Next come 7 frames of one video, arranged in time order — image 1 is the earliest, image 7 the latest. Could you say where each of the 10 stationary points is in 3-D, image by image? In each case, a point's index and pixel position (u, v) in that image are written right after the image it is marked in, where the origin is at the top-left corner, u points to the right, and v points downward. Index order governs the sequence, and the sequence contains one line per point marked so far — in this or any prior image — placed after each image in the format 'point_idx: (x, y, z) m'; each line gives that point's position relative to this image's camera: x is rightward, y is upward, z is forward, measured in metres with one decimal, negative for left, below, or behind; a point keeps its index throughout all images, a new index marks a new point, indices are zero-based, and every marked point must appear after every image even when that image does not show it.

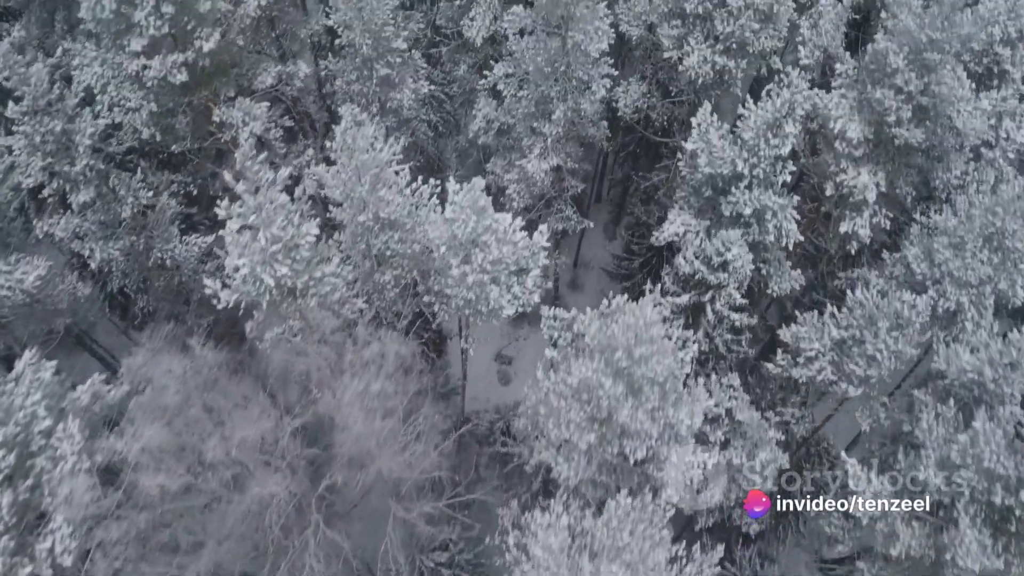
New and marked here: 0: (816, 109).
0: (+5.9, +3.4, +14.5) m
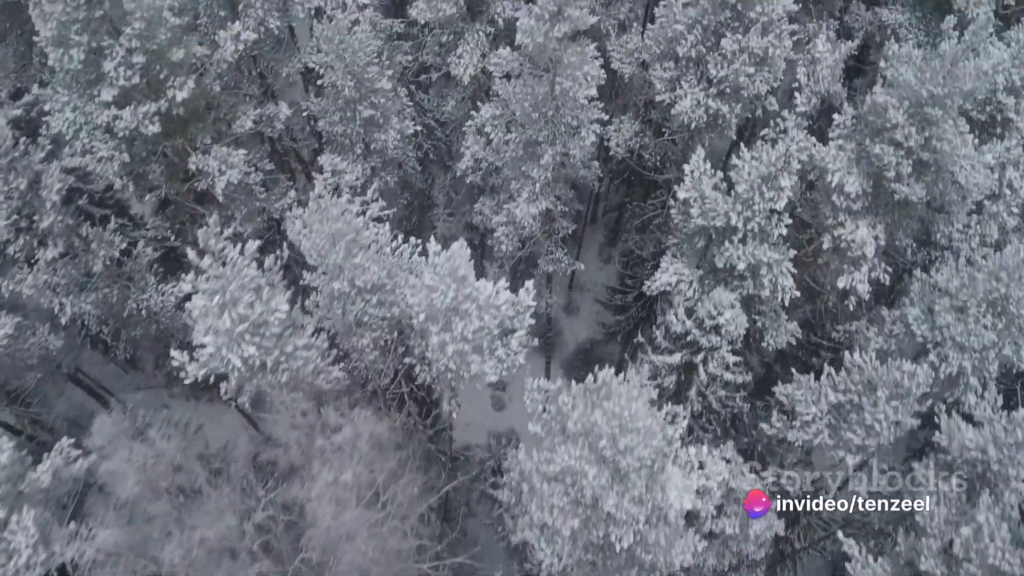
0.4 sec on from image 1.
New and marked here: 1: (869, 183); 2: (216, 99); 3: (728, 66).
0: (+5.6, +2.4, +13.9) m
1: (+6.3, +1.9, +13.2) m
2: (-6.0, +3.8, +15.2) m
3: (+4.3, +4.4, +14.8) m
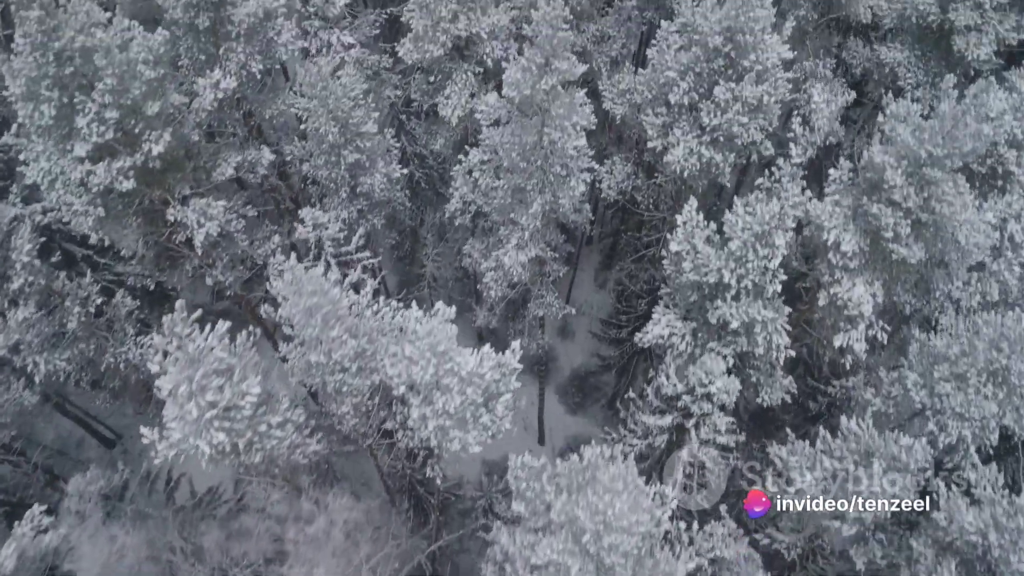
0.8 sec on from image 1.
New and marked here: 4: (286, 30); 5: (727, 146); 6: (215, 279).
0: (+5.4, +1.3, +13.5) m
1: (+6.1, +0.8, +12.8) m
2: (-6.3, +2.8, +14.8) m
3: (+4.0, +3.4, +14.4) m
4: (-4.9, +5.6, +16.1) m
5: (+4.3, +2.8, +14.7) m
6: (-6.2, +0.2, +15.6) m
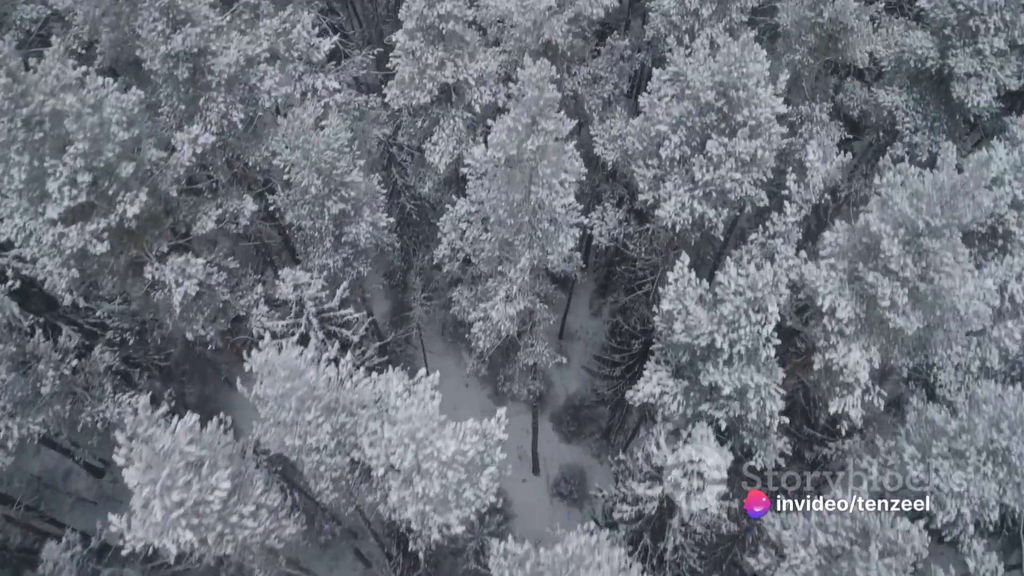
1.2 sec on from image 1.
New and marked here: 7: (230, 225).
0: (+5.1, +0.2, +13.1) m
1: (+5.8, -0.3, +12.4) m
2: (-6.5, +1.7, +14.4) m
3: (+3.8, +2.2, +14.0) m
4: (-5.1, +4.4, +15.7) m
5: (+4.0, +1.7, +14.4) m
6: (-6.5, -0.9, +15.2) m
7: (-5.9, +1.3, +15.5) m
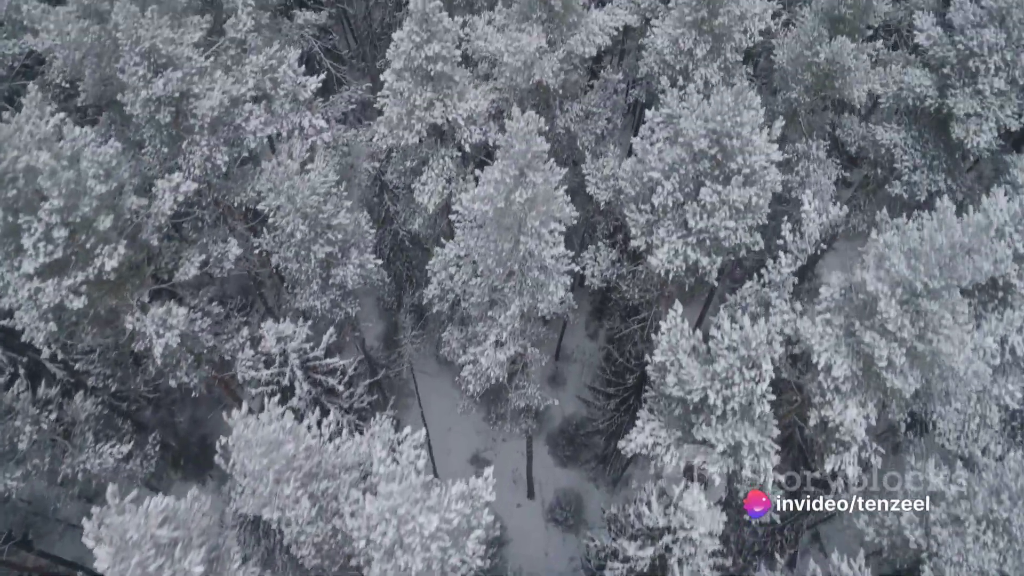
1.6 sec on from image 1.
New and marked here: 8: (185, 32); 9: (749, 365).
0: (+4.9, -0.7, +12.8) m
1: (+5.6, -1.3, +12.1) m
2: (-6.7, +0.7, +14.1) m
3: (+3.6, +1.3, +13.7) m
4: (-5.3, +3.5, +15.4) m
5: (+3.8, +0.7, +14.0) m
6: (-6.7, -1.9, +14.9) m
7: (-6.1, +0.4, +15.2) m
8: (-6.6, +5.2, +15.2) m
9: (+4.0, -1.3, +12.6) m
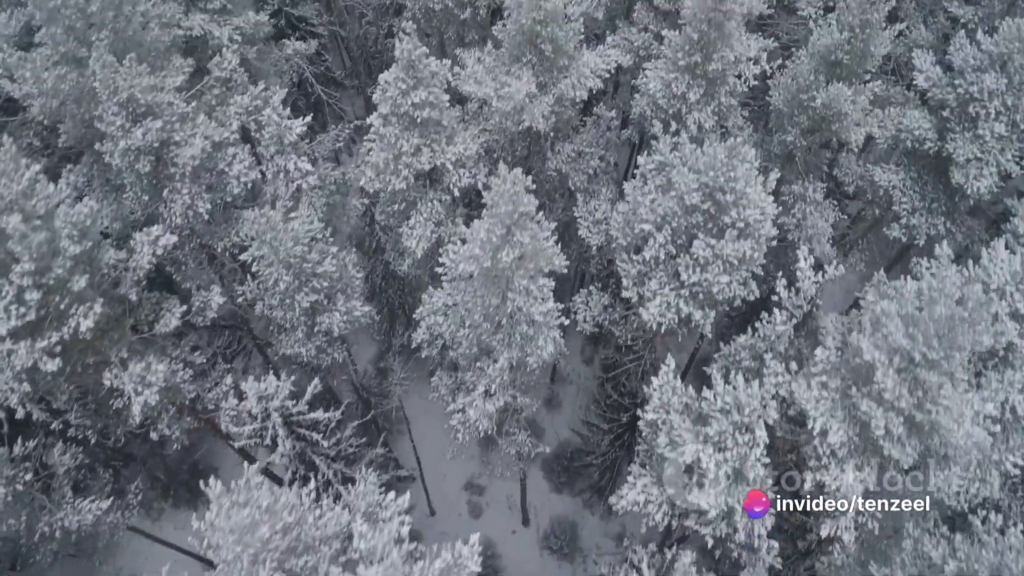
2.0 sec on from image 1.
0: (+4.7, -1.7, +12.5) m
1: (+5.4, -2.3, +11.8) m
2: (-6.9, -0.3, +13.7) m
3: (+3.4, +0.3, +13.3) m
4: (-5.6, +2.5, +15.1) m
5: (+3.6, -0.3, +13.7) m
6: (-6.9, -2.9, +14.6) m
7: (-6.3, -0.6, +14.9) m
8: (-6.9, +4.2, +14.8) m
9: (+3.8, -2.3, +12.2) m
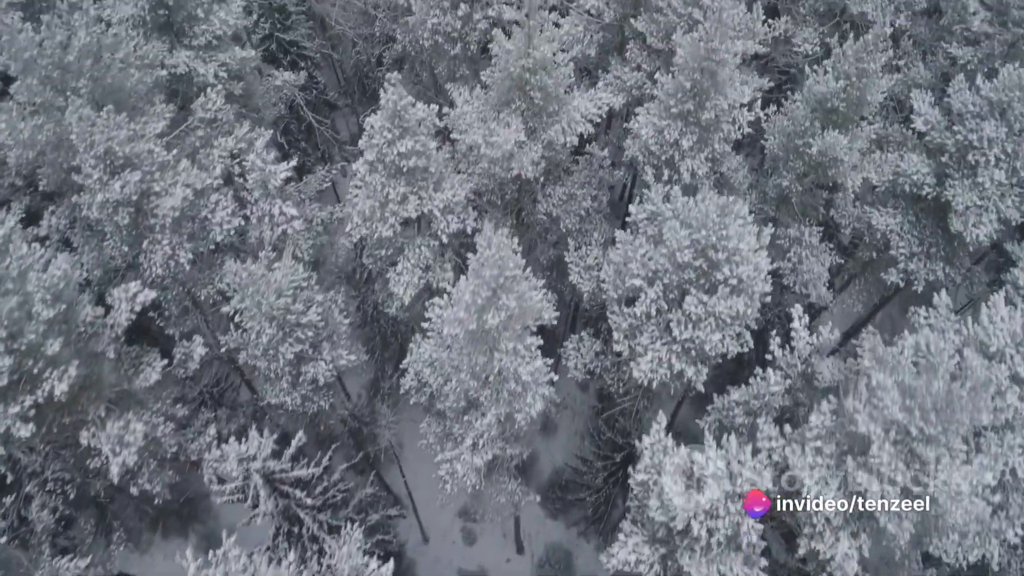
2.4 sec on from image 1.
0: (+4.5, -2.7, +12.2) m
1: (+5.2, -3.3, +11.4) m
2: (-7.2, -1.3, +13.4) m
3: (+3.1, -0.7, +13.0) m
4: (-5.8, +1.5, +14.7) m
5: (+3.4, -1.3, +13.4) m
6: (-7.1, -3.9, +14.3) m
7: (-6.5, -1.6, +14.5) m
8: (-7.1, +3.2, +14.5) m
9: (+3.6, -3.3, +11.9) m
